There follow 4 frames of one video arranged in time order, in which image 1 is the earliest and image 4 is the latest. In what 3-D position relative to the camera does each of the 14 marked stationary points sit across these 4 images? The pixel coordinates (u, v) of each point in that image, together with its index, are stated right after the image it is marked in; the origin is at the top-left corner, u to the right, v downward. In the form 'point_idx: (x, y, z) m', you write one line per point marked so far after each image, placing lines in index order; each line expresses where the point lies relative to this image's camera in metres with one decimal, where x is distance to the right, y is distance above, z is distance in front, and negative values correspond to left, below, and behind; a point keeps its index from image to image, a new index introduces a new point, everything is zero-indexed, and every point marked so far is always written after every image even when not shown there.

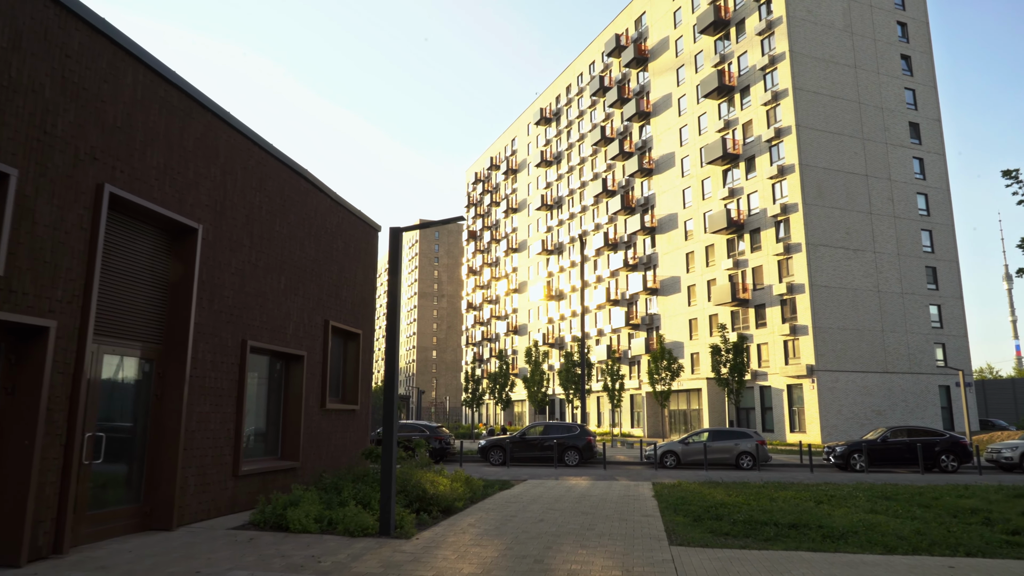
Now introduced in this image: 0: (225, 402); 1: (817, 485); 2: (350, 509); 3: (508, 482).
0: (-3.4, -1.3, +8.3) m
1: (+5.3, -3.5, +12.1) m
2: (-1.8, -2.5, +7.8) m
3: (-0.1, -3.9, +14.2) m
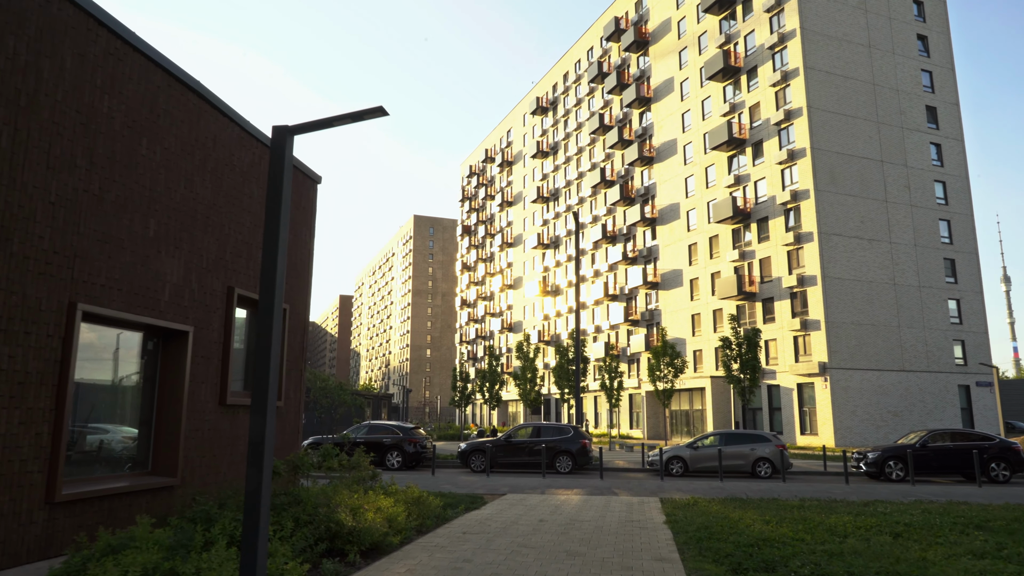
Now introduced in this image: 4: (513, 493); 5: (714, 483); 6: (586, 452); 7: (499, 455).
0: (-3.8, -0.8, +5.5) m
1: (+4.9, -3.0, +9.4) m
2: (-2.2, -1.9, +5.1) m
3: (-0.5, -3.4, +11.5) m
4: (0.0, -3.7, +12.5) m
5: (+4.2, -4.1, +14.7) m
6: (+2.0, -4.4, +18.7) m
7: (-0.4, -4.5, +19.0) m
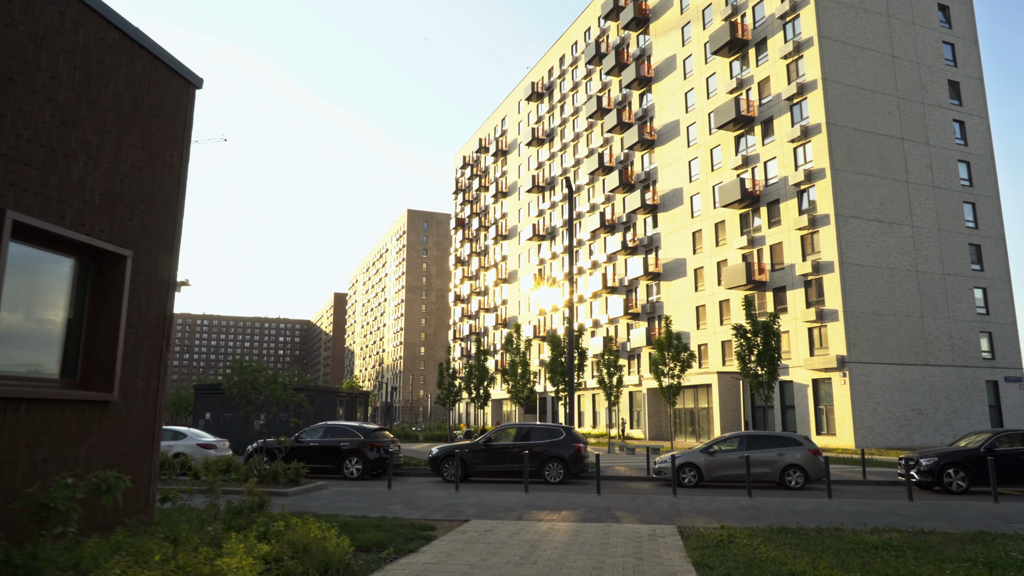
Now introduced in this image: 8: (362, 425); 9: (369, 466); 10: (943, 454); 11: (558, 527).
0: (-4.2, -0.3, +2.4) m
1: (+4.4, -2.4, +6.3) m
2: (-2.6, -1.4, +2.0) m
3: (-1.0, -2.8, +8.4) m
4: (-0.4, -3.1, +9.4) m
5: (+3.8, -3.5, +11.6) m
6: (+1.5, -3.8, +15.6) m
7: (-0.8, -3.9, +15.9) m
8: (-3.7, -3.4, +17.4) m
9: (-3.4, -4.2, +16.6) m
10: (+8.8, -3.3, +14.2) m
11: (+0.6, -2.9, +8.7) m
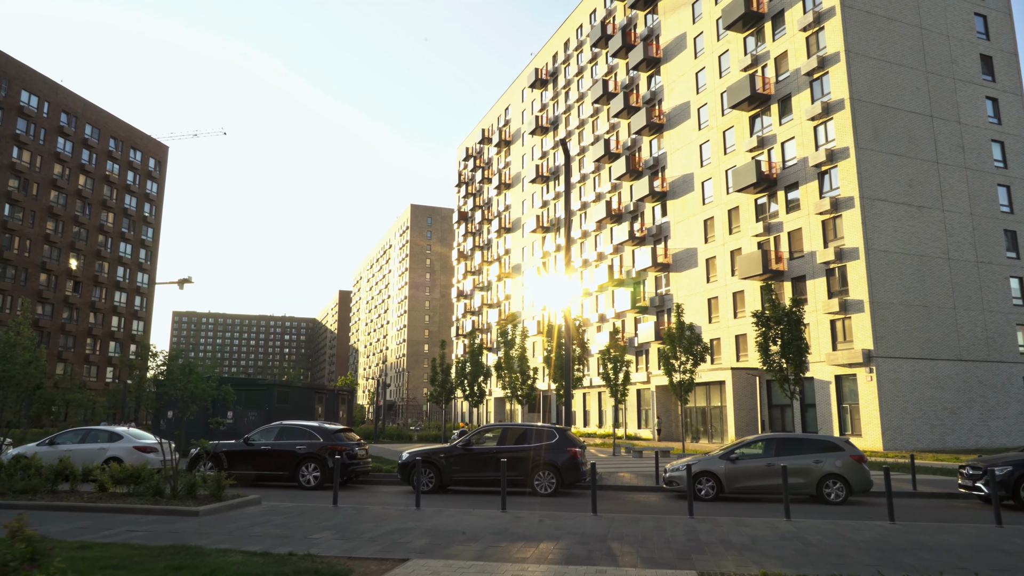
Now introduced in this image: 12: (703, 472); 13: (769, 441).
0: (-4.7, +0.2, -0.1) m
1: (+4.0, -1.9, +3.8) m
2: (-3.1, -0.9, -0.5) m
3: (-1.4, -2.4, +5.9) m
4: (-0.8, -2.6, +6.9) m
5: (+3.4, -3.0, +9.0) m
6: (+1.2, -3.3, +13.0) m
7: (-1.1, -3.5, +13.3) m
8: (-4.0, -2.9, +14.9) m
9: (-3.7, -3.7, +14.1) m
10: (+8.4, -2.9, +11.6) m
11: (+0.1, -2.5, +6.1) m
12: (+3.4, -3.3, +12.6) m
13: (+4.6, -2.7, +12.5) m
